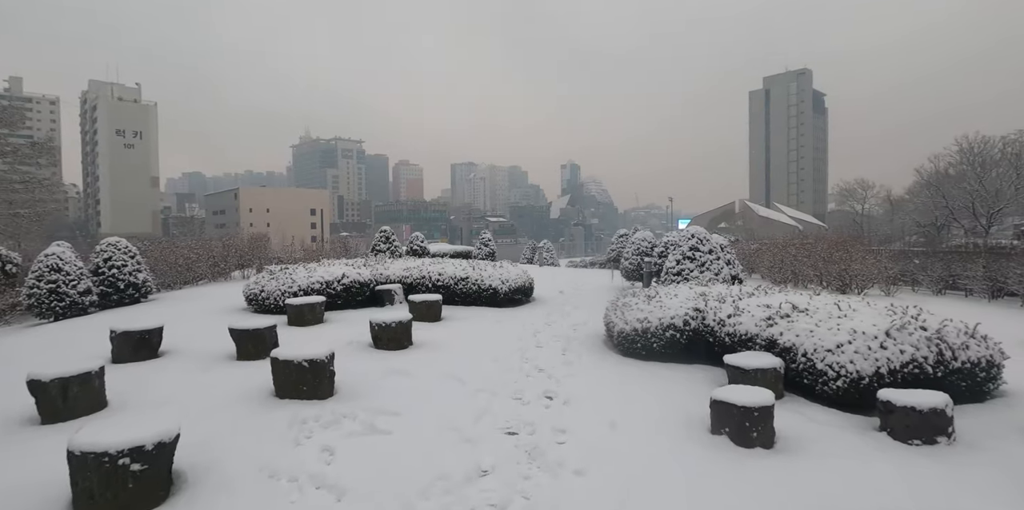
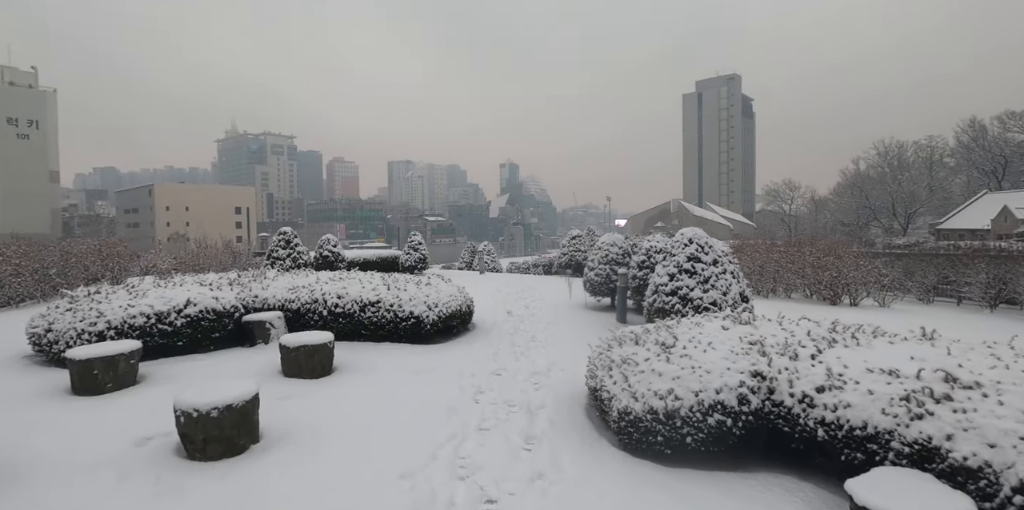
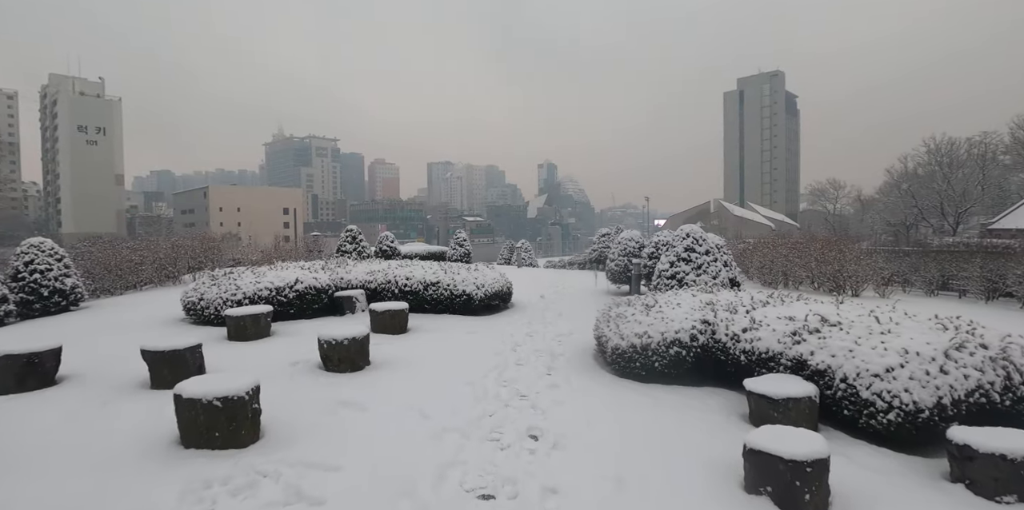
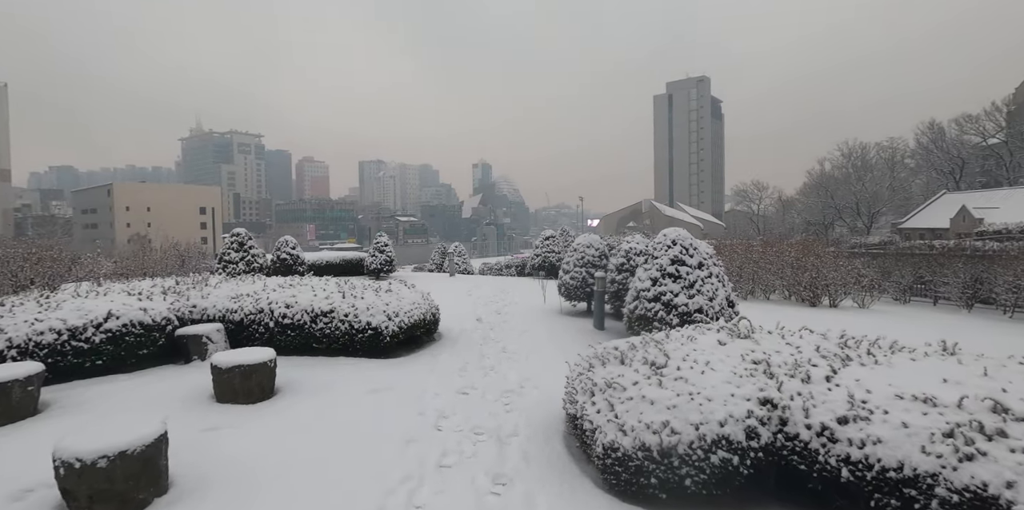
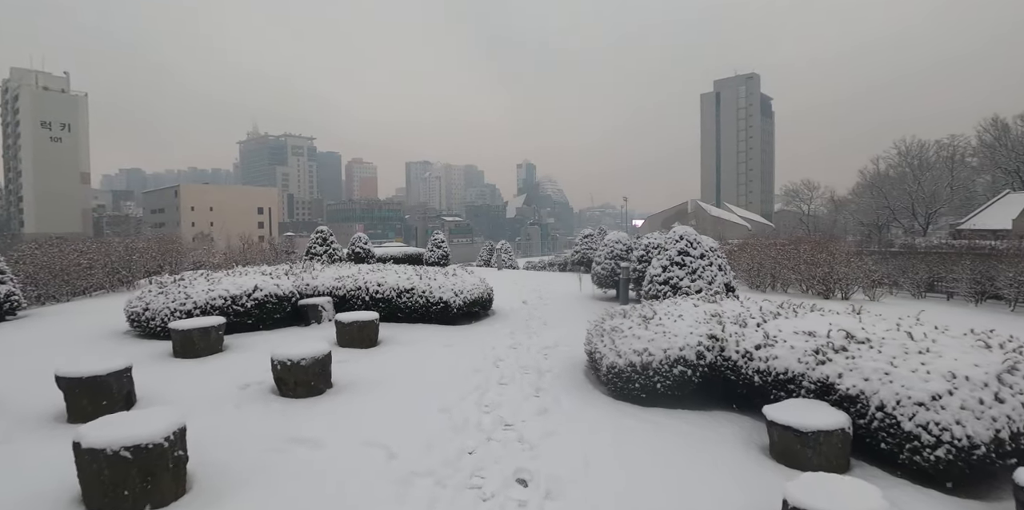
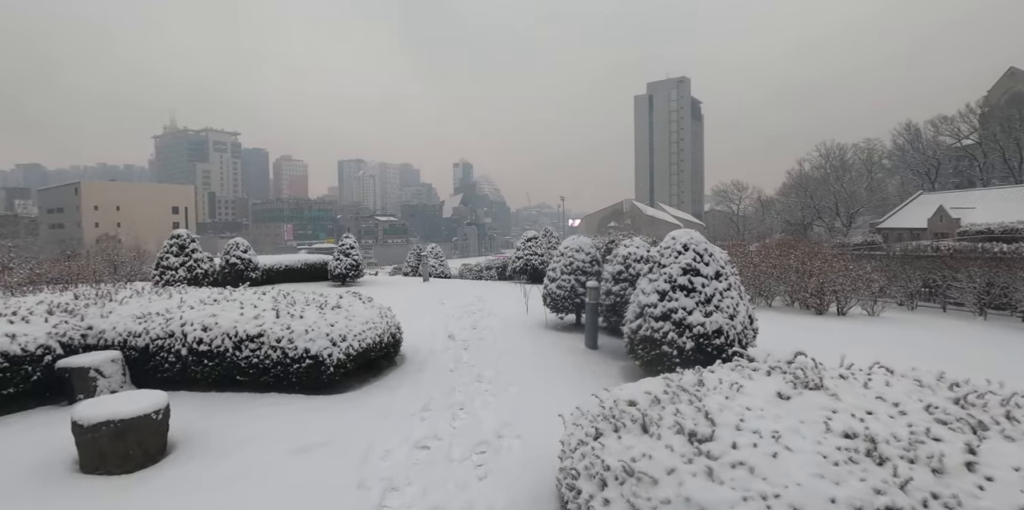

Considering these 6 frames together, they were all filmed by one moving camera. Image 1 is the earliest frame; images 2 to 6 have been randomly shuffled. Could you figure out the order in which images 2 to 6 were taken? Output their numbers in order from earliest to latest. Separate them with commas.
3, 5, 2, 4, 6
